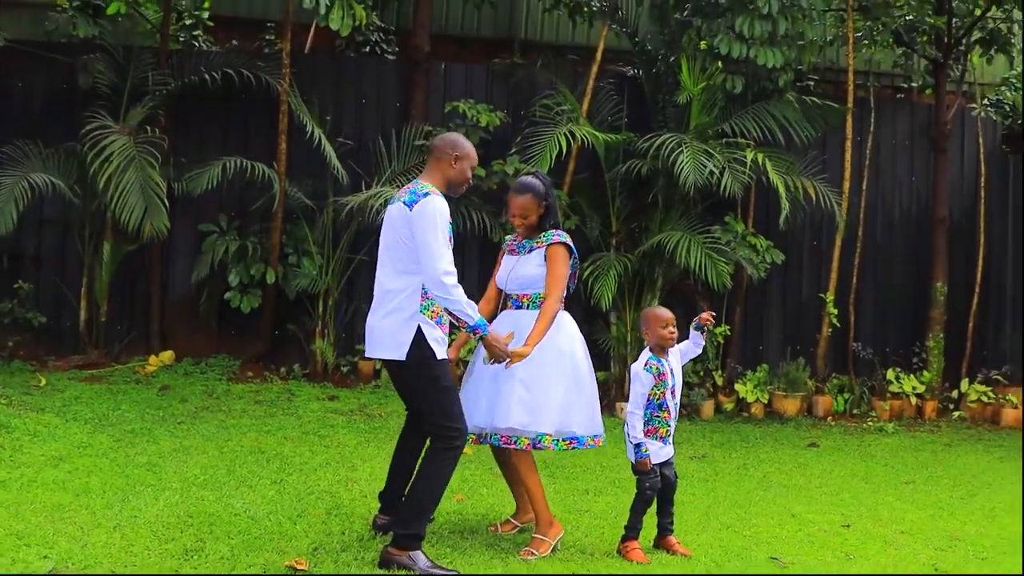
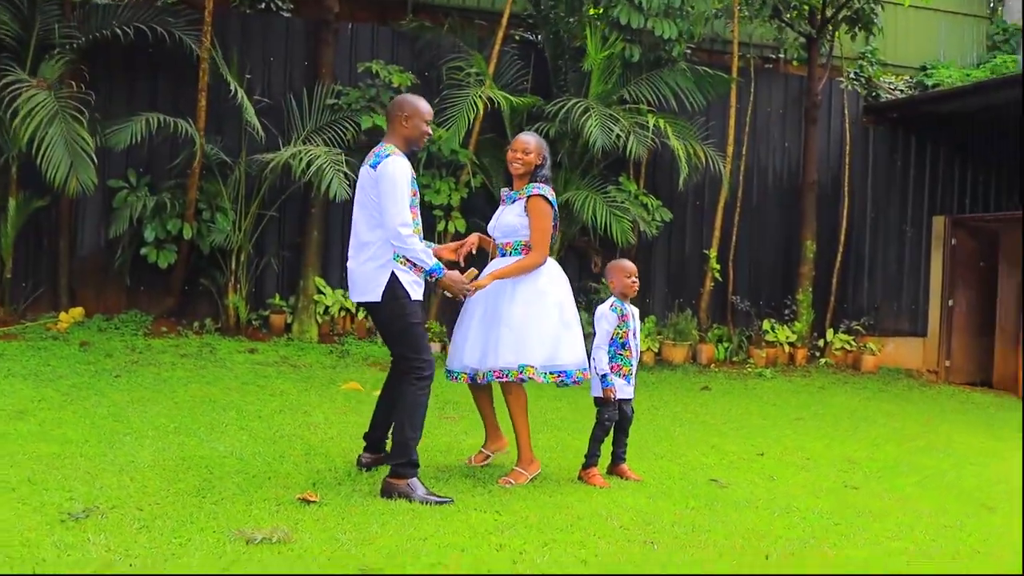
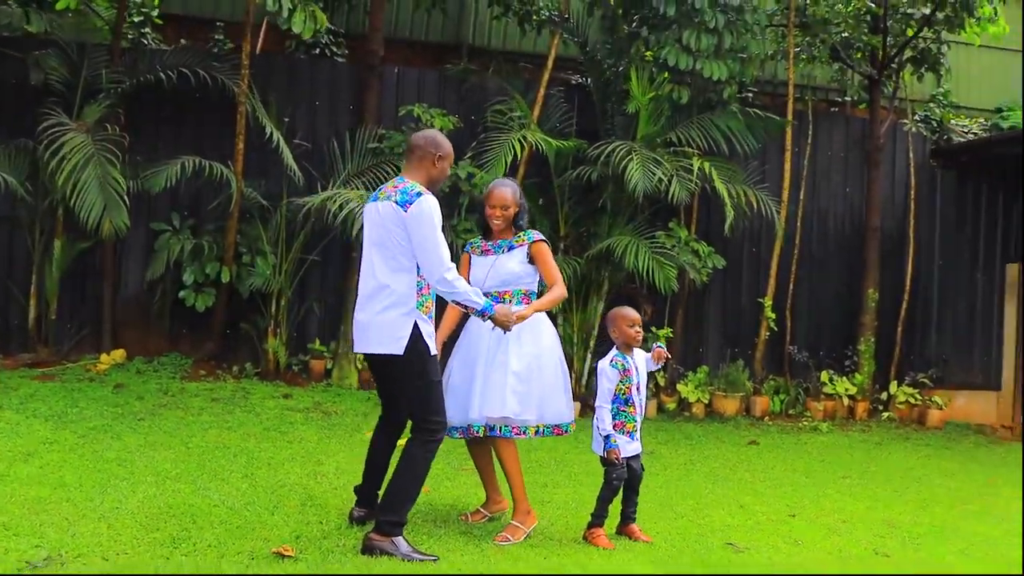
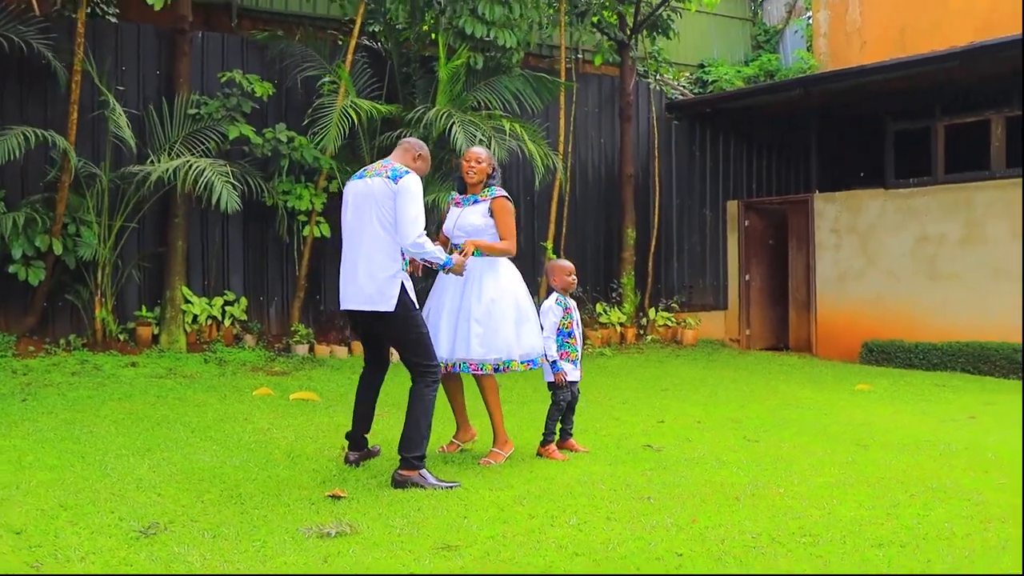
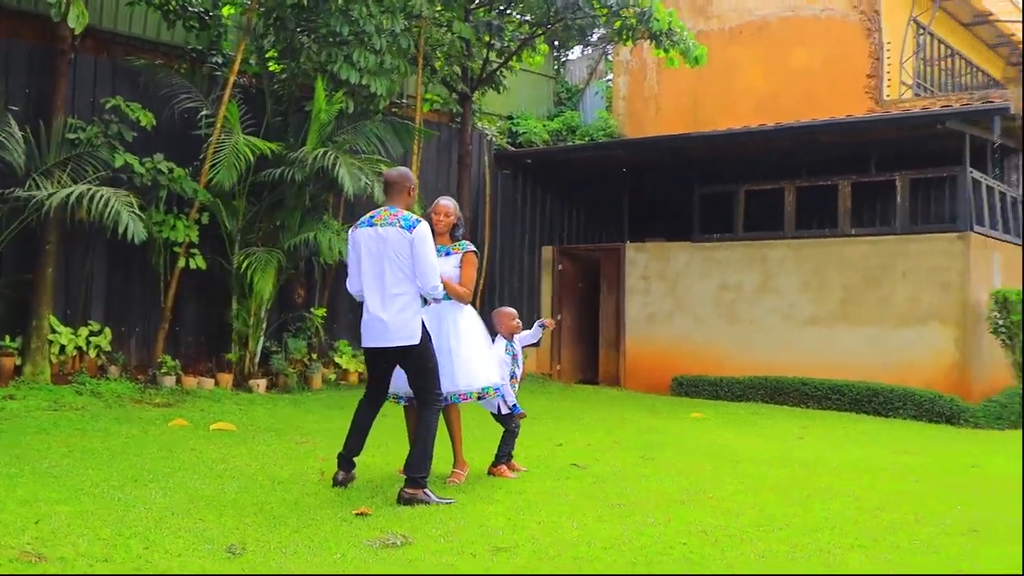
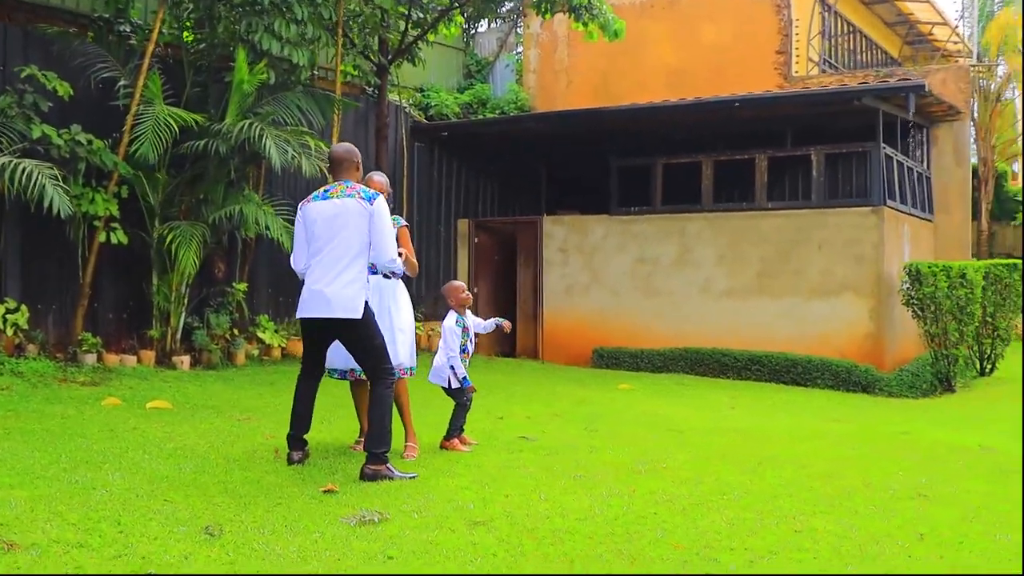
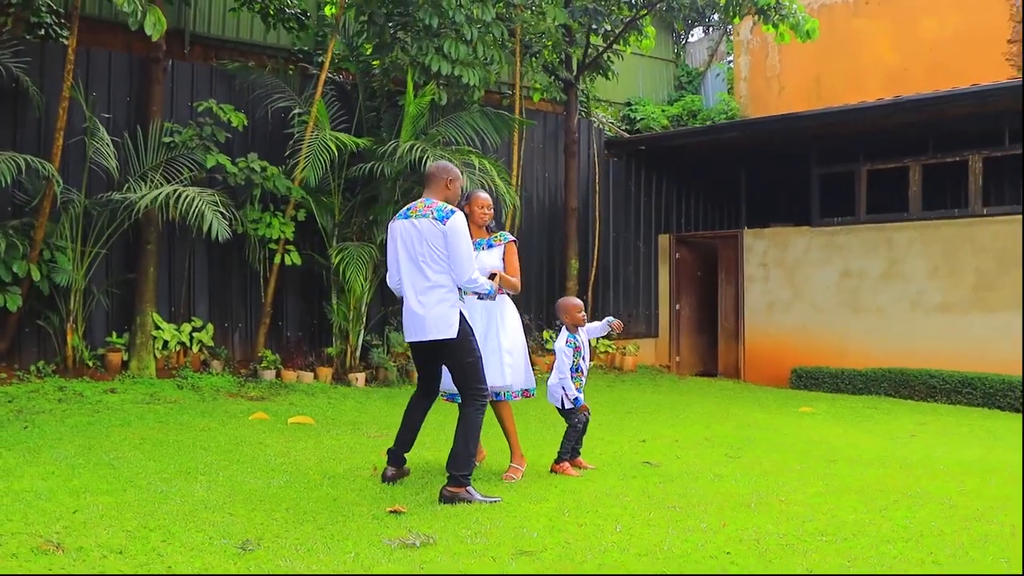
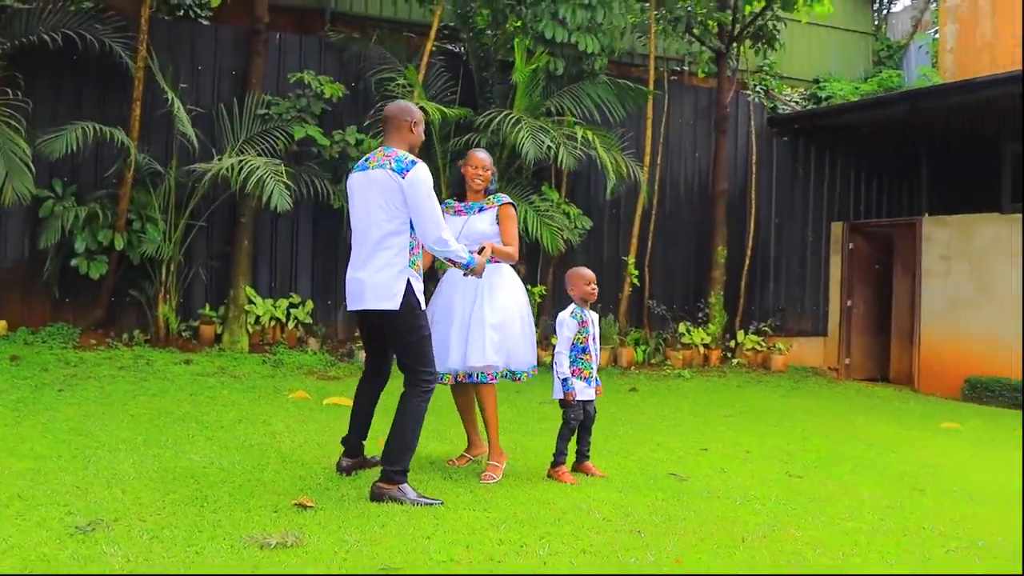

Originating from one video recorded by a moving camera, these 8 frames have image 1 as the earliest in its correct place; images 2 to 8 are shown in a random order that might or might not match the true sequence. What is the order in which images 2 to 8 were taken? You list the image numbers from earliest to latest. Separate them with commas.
3, 2, 8, 4, 7, 5, 6
